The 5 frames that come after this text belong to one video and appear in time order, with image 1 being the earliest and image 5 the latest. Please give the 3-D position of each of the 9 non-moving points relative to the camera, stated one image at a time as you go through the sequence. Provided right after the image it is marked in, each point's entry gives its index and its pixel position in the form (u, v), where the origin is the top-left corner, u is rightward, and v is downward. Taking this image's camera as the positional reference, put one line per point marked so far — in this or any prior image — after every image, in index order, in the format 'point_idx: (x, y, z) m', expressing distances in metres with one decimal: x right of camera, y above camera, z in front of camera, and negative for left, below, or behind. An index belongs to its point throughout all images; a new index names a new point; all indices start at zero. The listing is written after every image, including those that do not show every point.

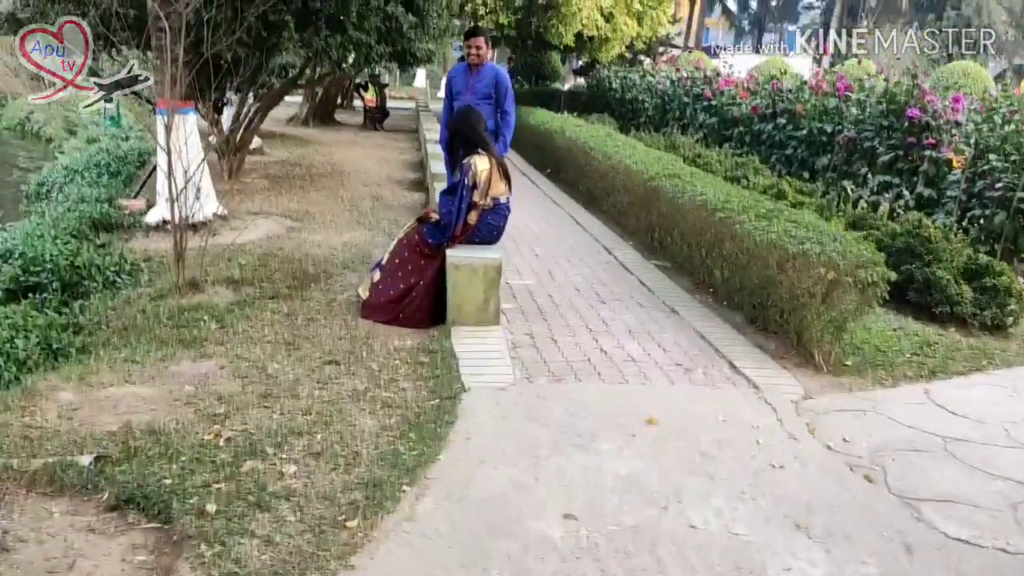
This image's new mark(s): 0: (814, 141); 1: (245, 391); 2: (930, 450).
0: (+3.2, +1.5, +9.2) m
1: (-1.2, -0.5, +3.8) m
2: (+1.7, -0.7, +3.5) m
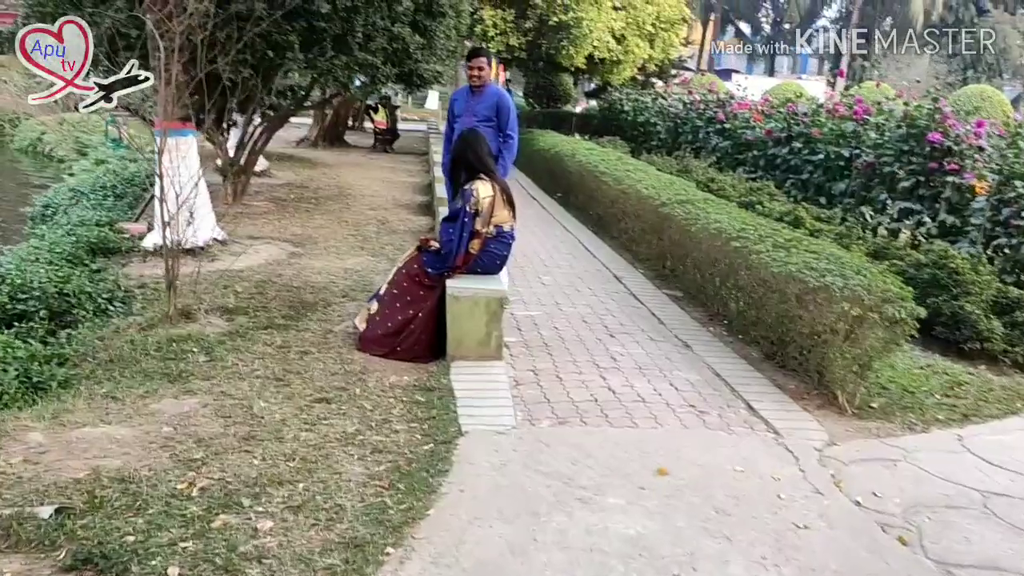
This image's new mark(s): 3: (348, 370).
0: (+3.2, +1.2, +8.9) m
1: (-1.2, -0.6, +3.6) m
2: (+1.7, -0.8, +3.2) m
3: (-0.8, -0.4, +4.5) m
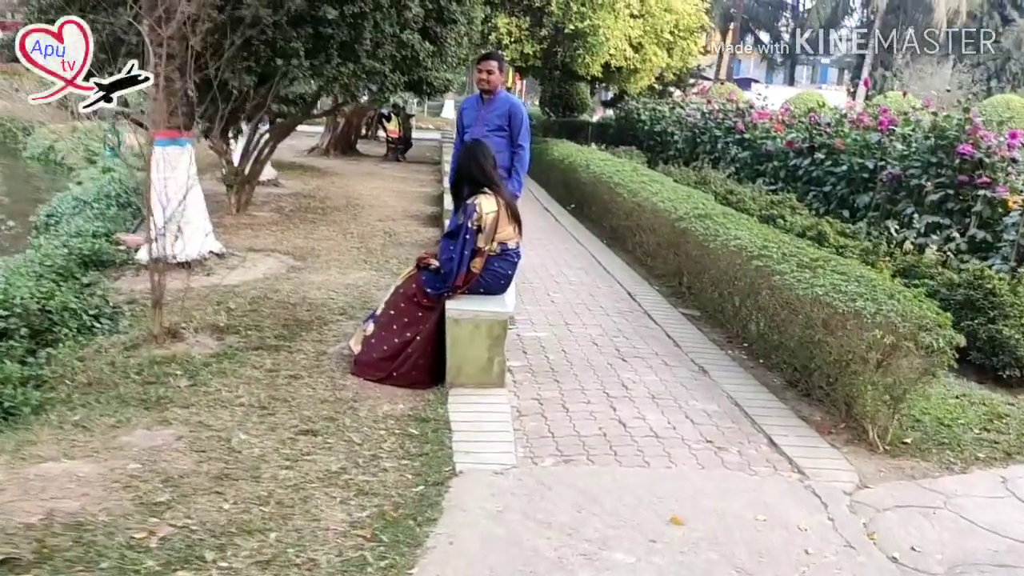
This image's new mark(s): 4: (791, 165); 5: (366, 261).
0: (+3.3, +1.1, +8.6) m
1: (-1.2, -0.7, +3.3) m
2: (+1.7, -0.9, +2.9) m
3: (-0.8, -0.5, +4.2) m
4: (+3.1, +1.4, +9.8) m
5: (-1.3, +0.2, +7.7) m
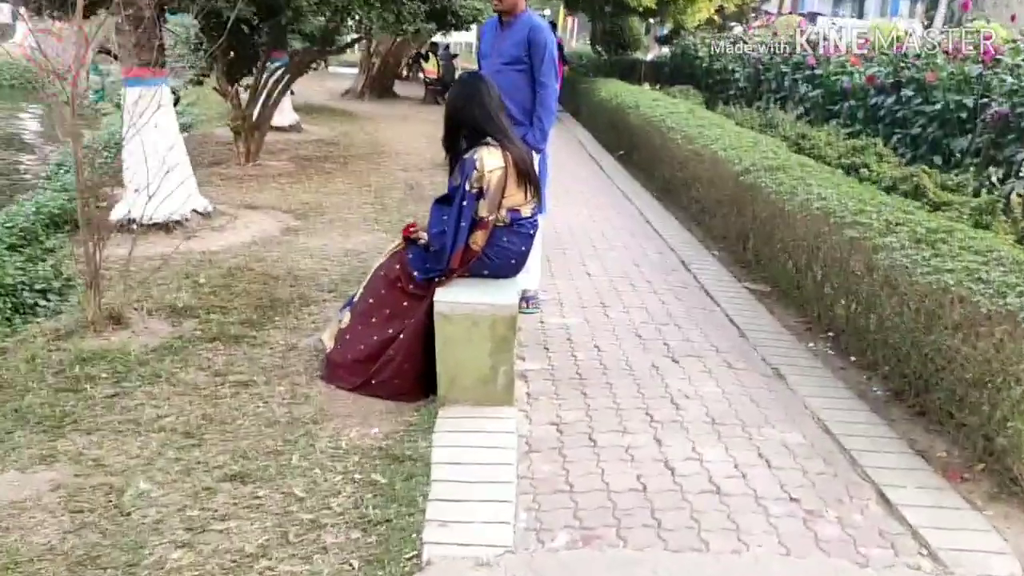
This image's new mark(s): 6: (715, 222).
0: (+3.6, +1.4, +7.2) m
1: (-1.2, -0.7, +2.3) m
2: (+1.6, -0.9, +1.7) m
3: (-0.8, -0.5, +3.2) m
4: (+3.5, +1.8, +8.5) m
5: (-1.0, +0.5, +6.7) m
6: (+1.4, +0.5, +6.2) m
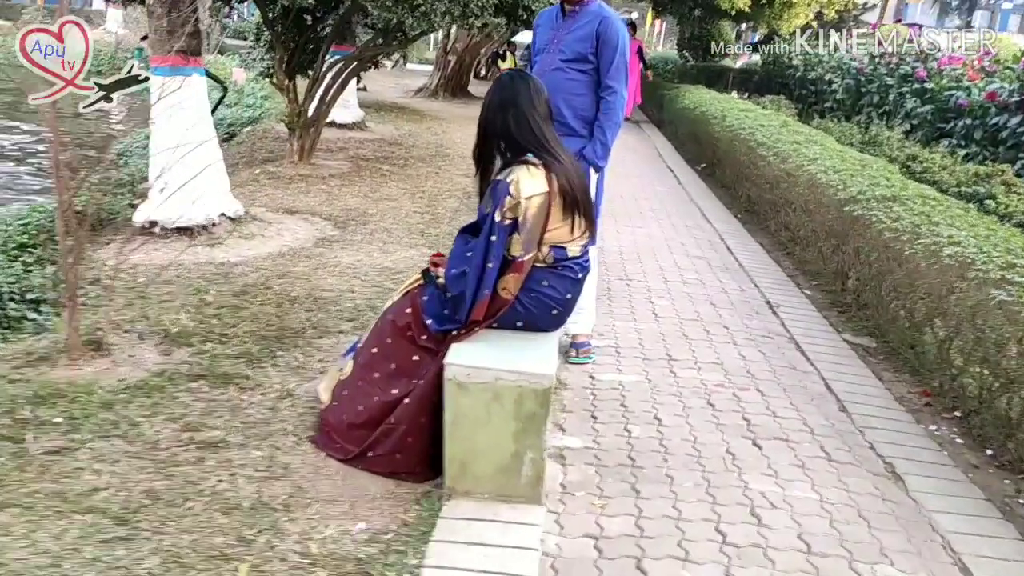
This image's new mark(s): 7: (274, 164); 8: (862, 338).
0: (+4.1, +1.0, +6.1) m
1: (-1.2, -0.8, +1.6) m
2: (+1.5, -1.2, +0.9) m
3: (-0.7, -0.6, +2.5) m
4: (+4.1, +1.4, +7.4) m
5: (-0.6, +0.4, +6.0) m
6: (+1.8, +0.2, +5.3) m
7: (-2.4, +1.2, +8.8) m
8: (+1.7, -0.2, +4.3) m
